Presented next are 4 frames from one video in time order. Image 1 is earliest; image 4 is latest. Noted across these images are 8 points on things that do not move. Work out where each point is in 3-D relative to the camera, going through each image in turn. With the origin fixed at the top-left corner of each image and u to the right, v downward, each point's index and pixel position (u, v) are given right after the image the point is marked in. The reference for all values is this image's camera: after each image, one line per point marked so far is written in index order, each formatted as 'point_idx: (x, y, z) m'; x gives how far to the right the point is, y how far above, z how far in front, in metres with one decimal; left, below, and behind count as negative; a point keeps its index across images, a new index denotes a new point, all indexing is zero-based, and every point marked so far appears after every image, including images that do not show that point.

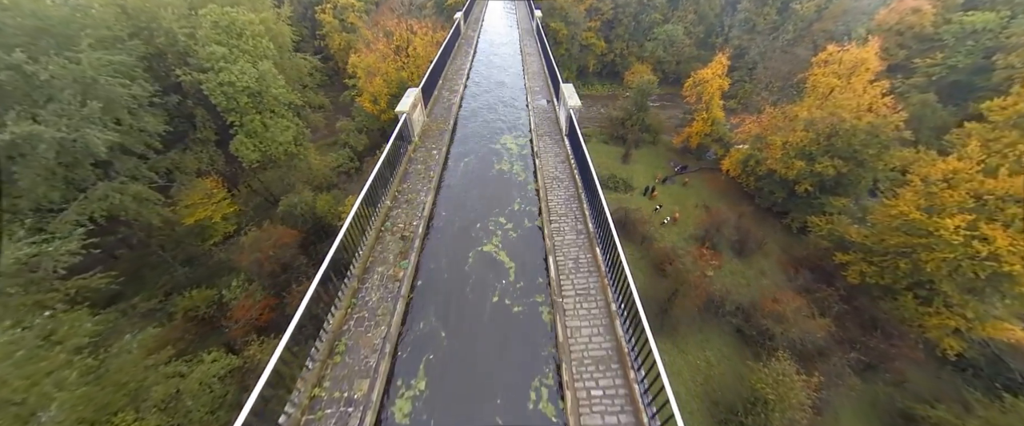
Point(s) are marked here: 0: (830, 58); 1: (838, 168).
0: (+16.5, +8.1, +16.7) m
1: (+14.6, +2.0, +14.3) m
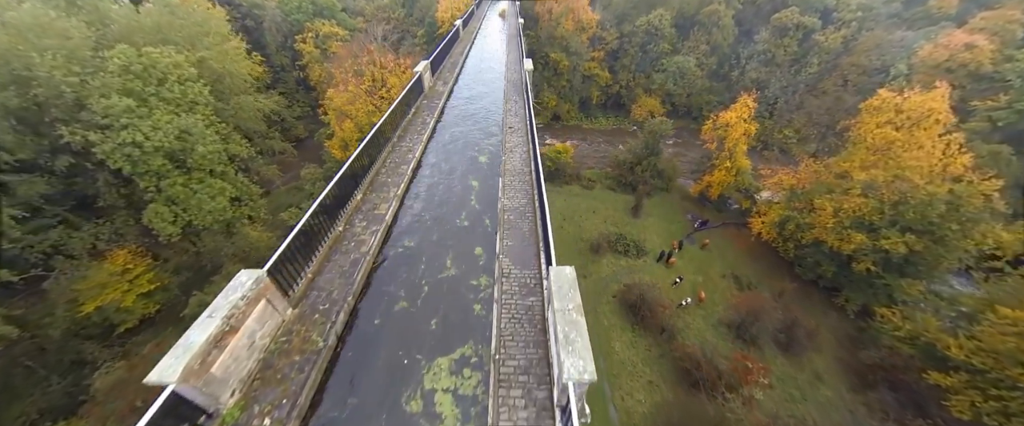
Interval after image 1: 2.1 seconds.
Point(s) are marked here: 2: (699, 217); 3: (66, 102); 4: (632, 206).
0: (+16.1, +4.7, +13.9) m
1: (+14.1, -1.2, +11.3) m
2: (+10.7, -0.2, +18.3) m
3: (-12.6, +3.2, +9.1) m
4: (+7.1, +0.4, +18.8) m
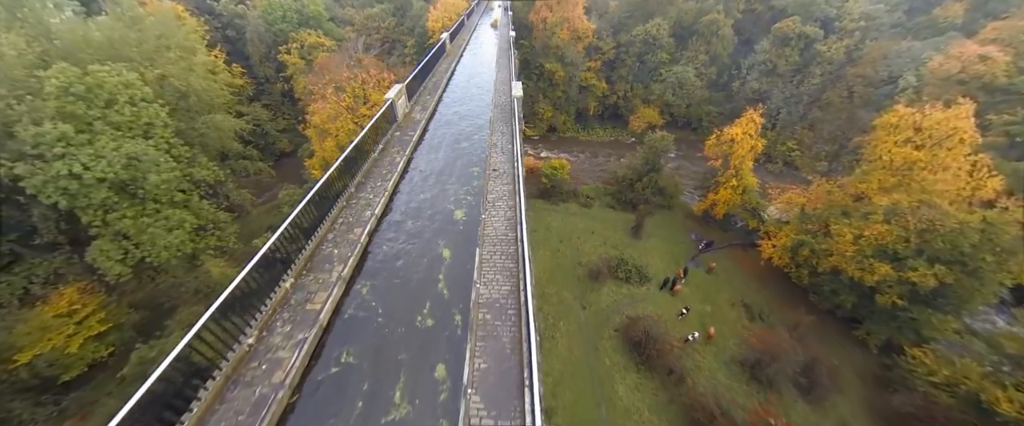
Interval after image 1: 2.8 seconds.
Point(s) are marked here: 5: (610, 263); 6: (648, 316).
0: (+15.8, +3.7, +13.0) m
1: (+13.9, -2.1, +10.3) m
2: (+10.4, -1.3, +17.3) m
3: (-12.9, +2.1, +7.9) m
4: (+6.7, -0.7, +17.8) m
5: (+4.7, -2.4, +15.3) m
6: (+5.5, -4.1, +12.9) m
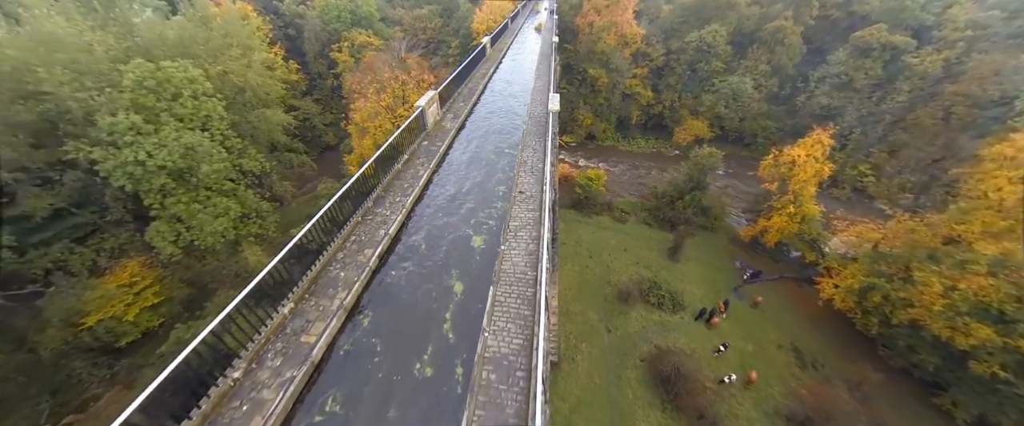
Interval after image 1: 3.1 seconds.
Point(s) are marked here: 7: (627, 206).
0: (+17.1, +2.0, +11.0) m
1: (+14.5, -3.6, +8.5) m
2: (+11.7, -2.6, +15.8) m
3: (-12.0, +2.6, +8.8) m
4: (+8.2, -1.7, +16.6) m
5: (+5.8, -3.2, +14.4) m
6: (+6.2, -5.0, +11.9) m
7: (+6.9, +0.4, +19.2) m
